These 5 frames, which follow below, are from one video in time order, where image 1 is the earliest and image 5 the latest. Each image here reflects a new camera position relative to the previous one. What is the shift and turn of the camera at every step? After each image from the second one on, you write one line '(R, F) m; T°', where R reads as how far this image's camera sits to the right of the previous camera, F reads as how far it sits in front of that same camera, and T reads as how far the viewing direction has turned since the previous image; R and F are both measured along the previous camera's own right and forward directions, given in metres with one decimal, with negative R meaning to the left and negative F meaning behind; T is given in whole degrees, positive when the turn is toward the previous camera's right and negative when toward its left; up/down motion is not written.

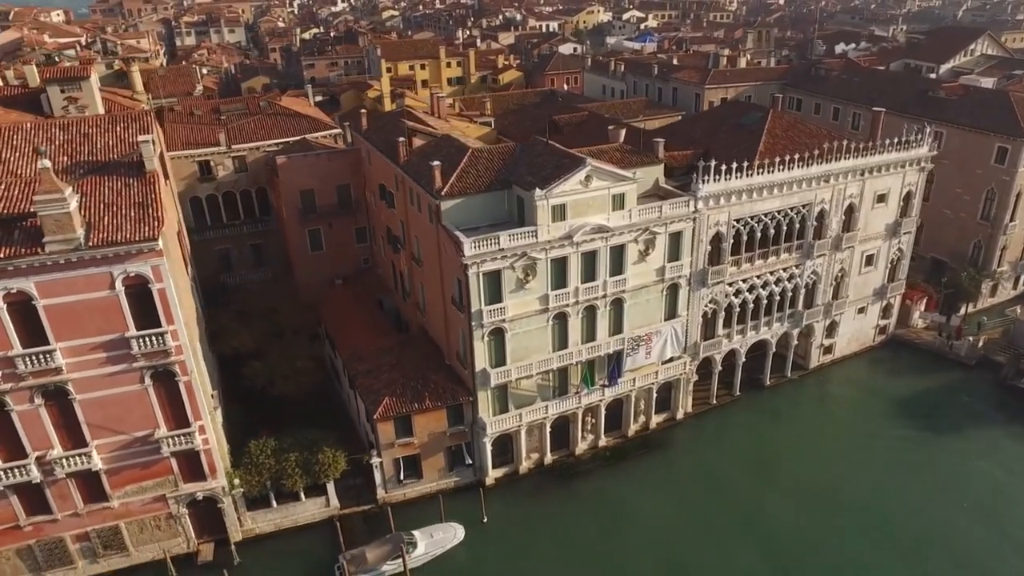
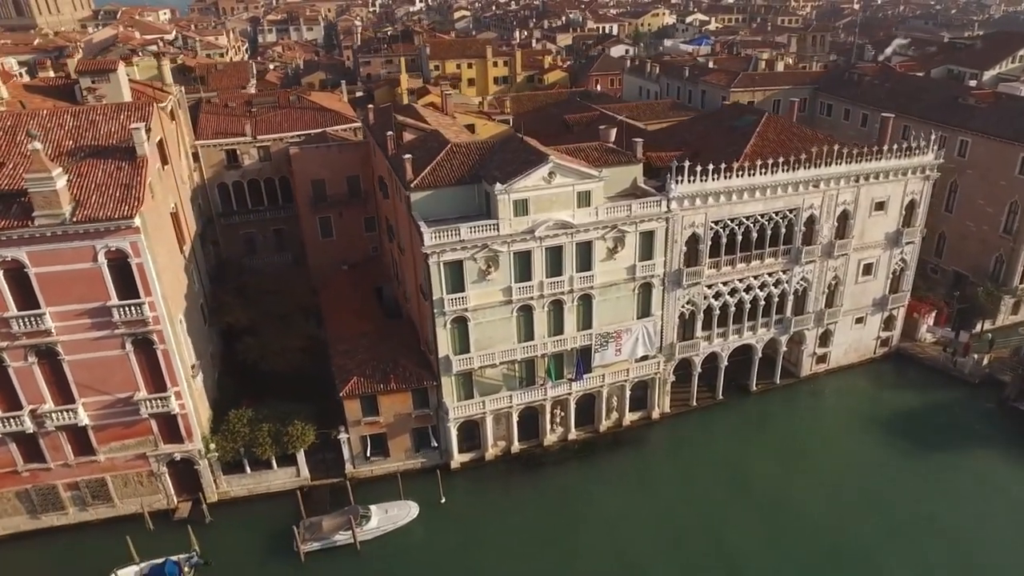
(+5.3, -0.8) m; -6°
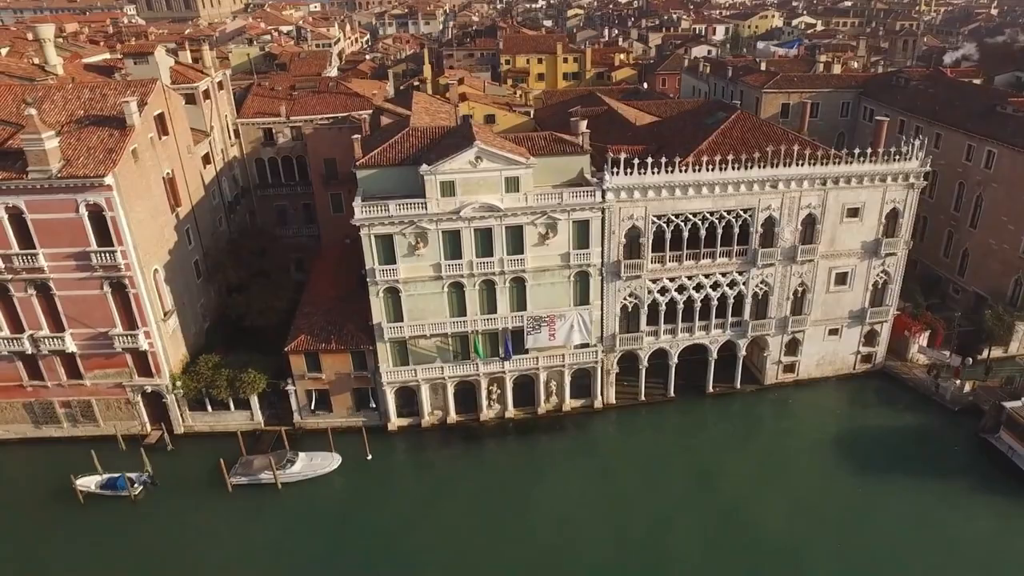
(+10.0, -0.9) m; -10°
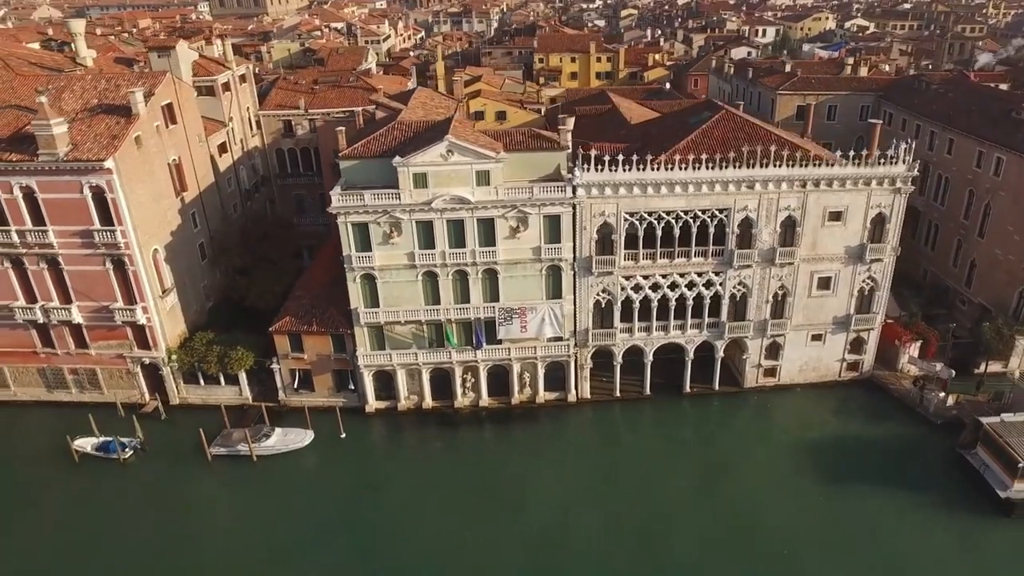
(+4.7, -0.7) m; -5°
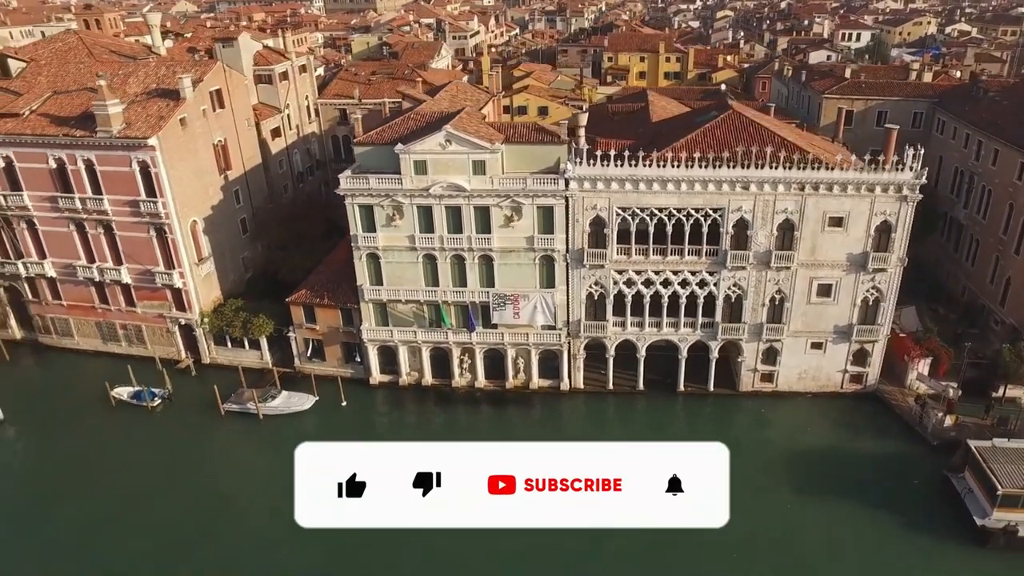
(+5.7, -1.2) m; -8°
